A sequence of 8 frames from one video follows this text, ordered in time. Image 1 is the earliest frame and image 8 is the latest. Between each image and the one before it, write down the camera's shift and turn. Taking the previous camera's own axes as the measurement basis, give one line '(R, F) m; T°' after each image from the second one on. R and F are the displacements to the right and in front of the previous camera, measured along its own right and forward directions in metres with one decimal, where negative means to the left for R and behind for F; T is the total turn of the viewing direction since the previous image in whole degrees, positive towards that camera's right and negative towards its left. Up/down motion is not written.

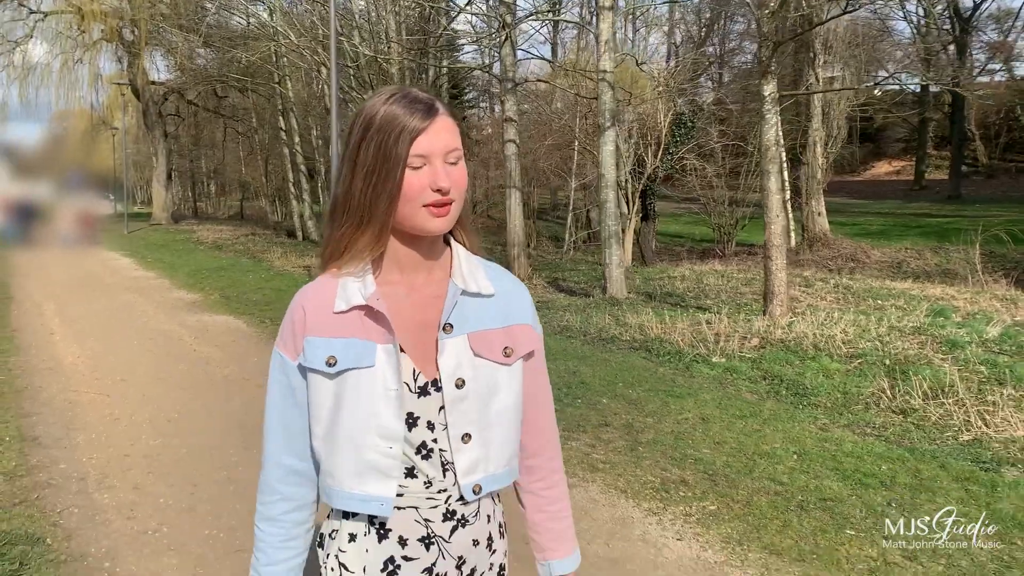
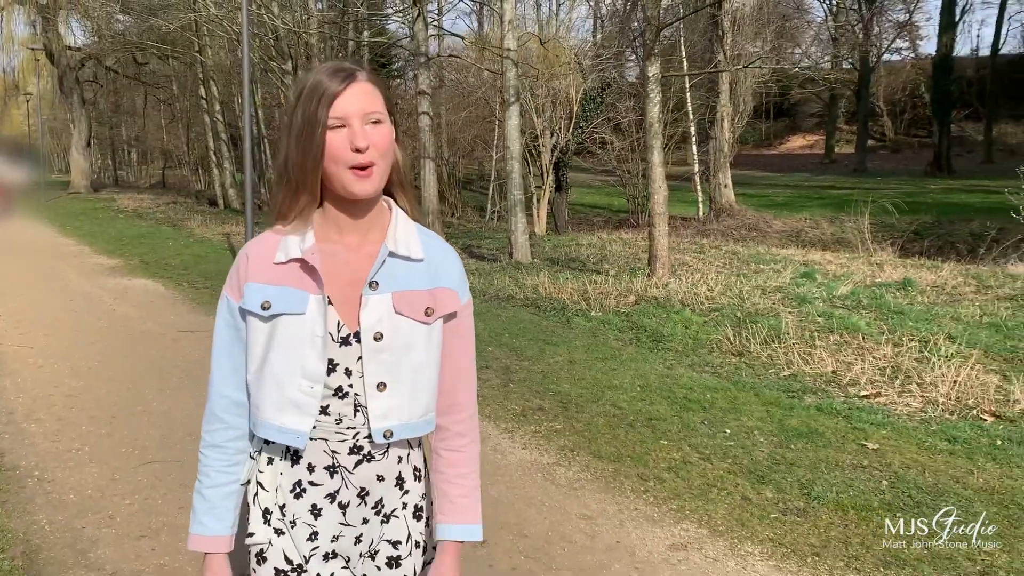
(+0.3, -0.8) m; +4°
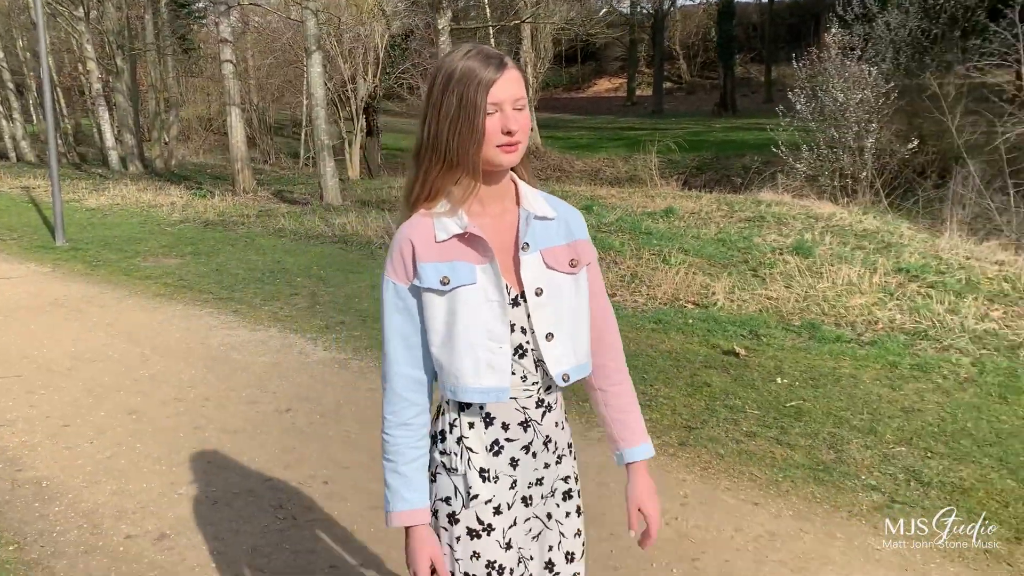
(+0.2, -1.1) m; +11°
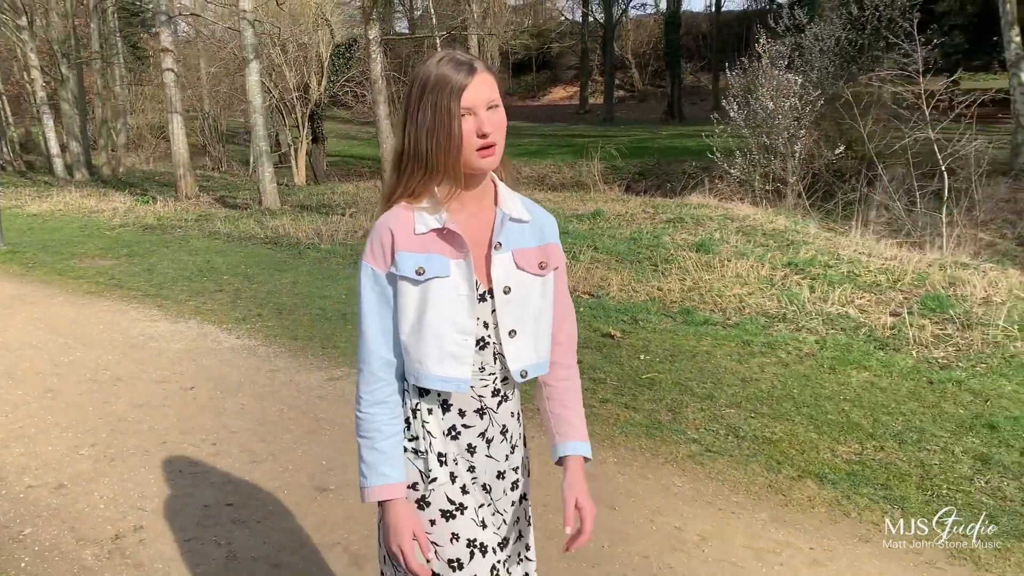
(+0.5, -0.5) m; +2°
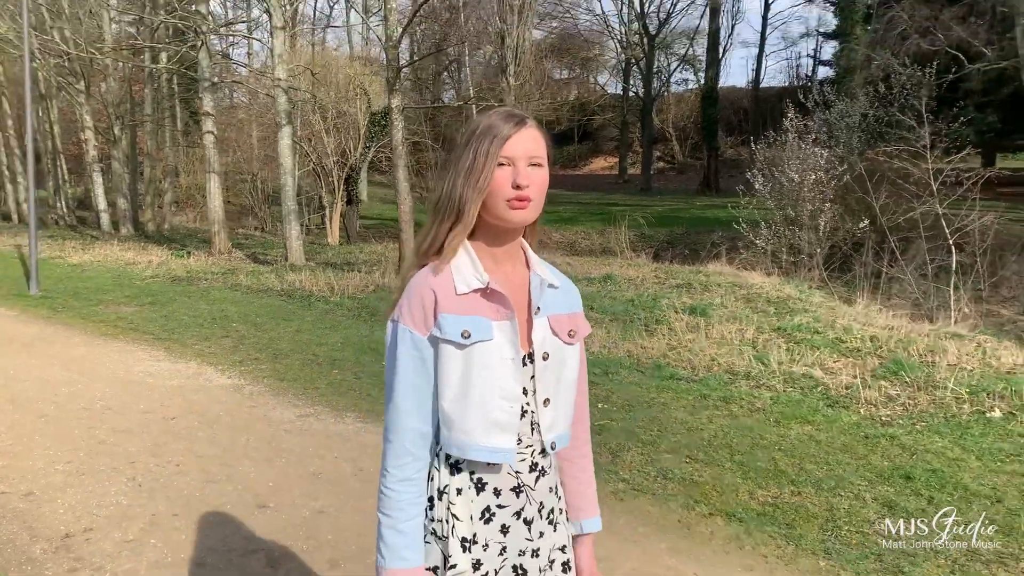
(+0.5, -0.3) m; -3°
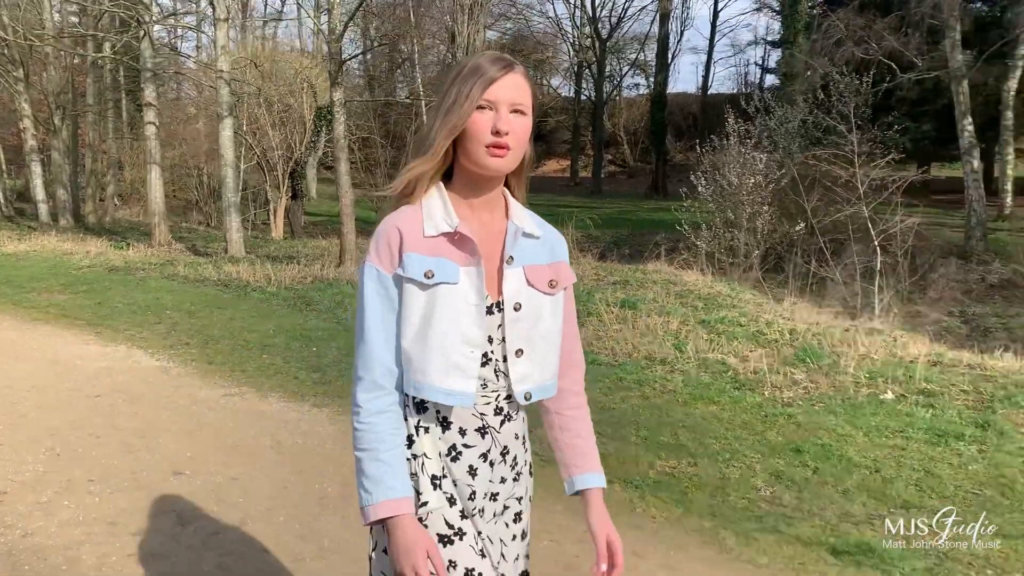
(+0.2, -0.2) m; +3°
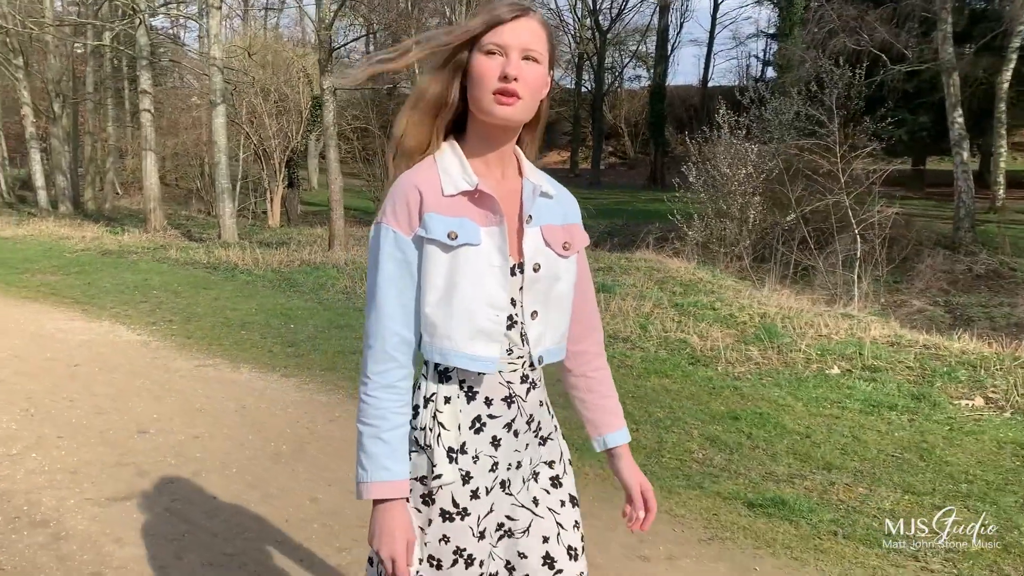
(+0.3, -0.2) m; 0°
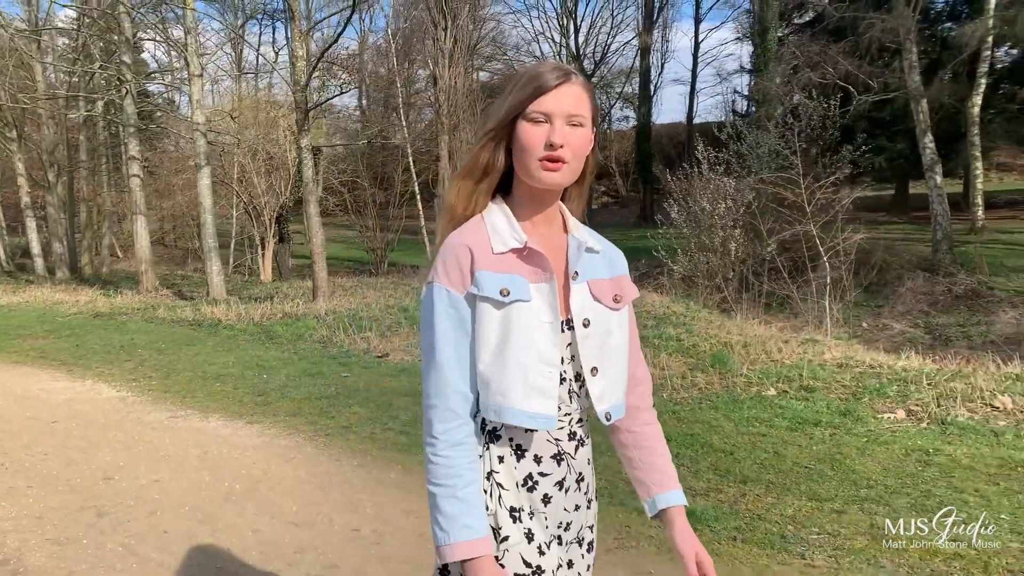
(+0.4, -0.4) m; 0°
